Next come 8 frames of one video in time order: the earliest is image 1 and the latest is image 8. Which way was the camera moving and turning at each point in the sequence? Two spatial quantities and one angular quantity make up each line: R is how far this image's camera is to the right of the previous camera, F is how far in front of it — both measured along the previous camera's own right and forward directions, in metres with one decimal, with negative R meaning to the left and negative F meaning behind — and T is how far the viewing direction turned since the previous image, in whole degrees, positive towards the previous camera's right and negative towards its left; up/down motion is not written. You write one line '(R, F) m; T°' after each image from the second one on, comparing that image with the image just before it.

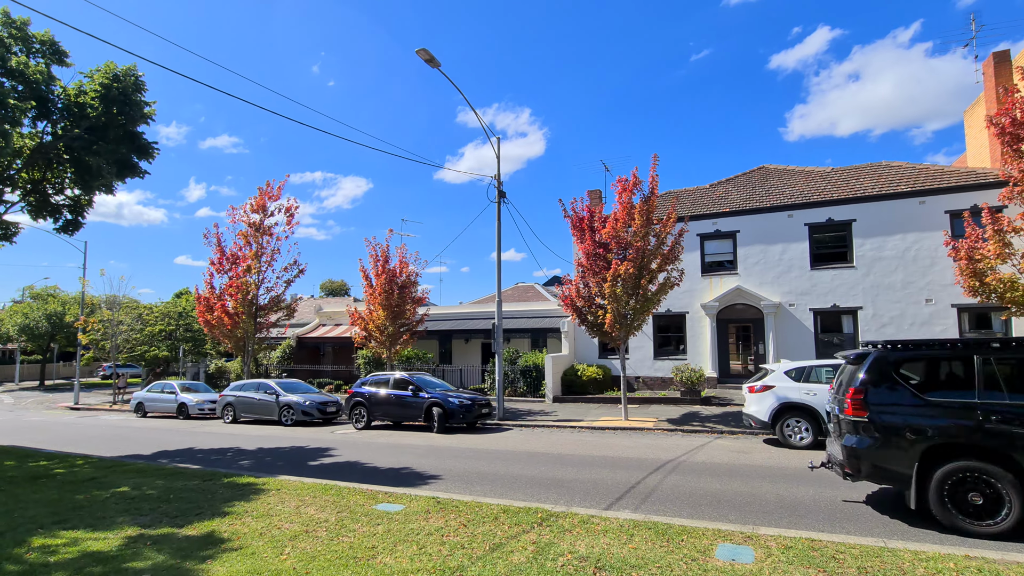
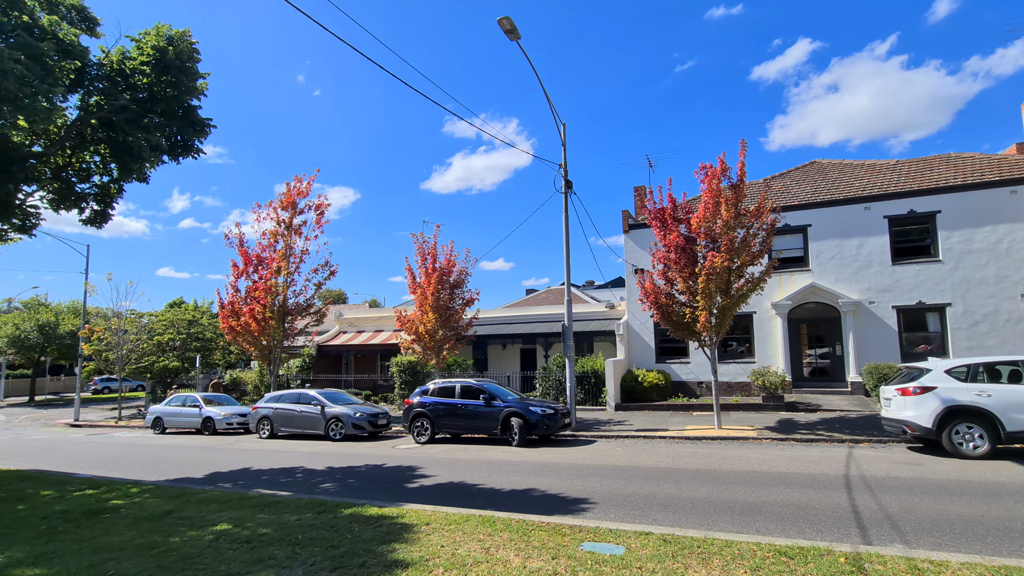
(-2.4, +1.4) m; +1°
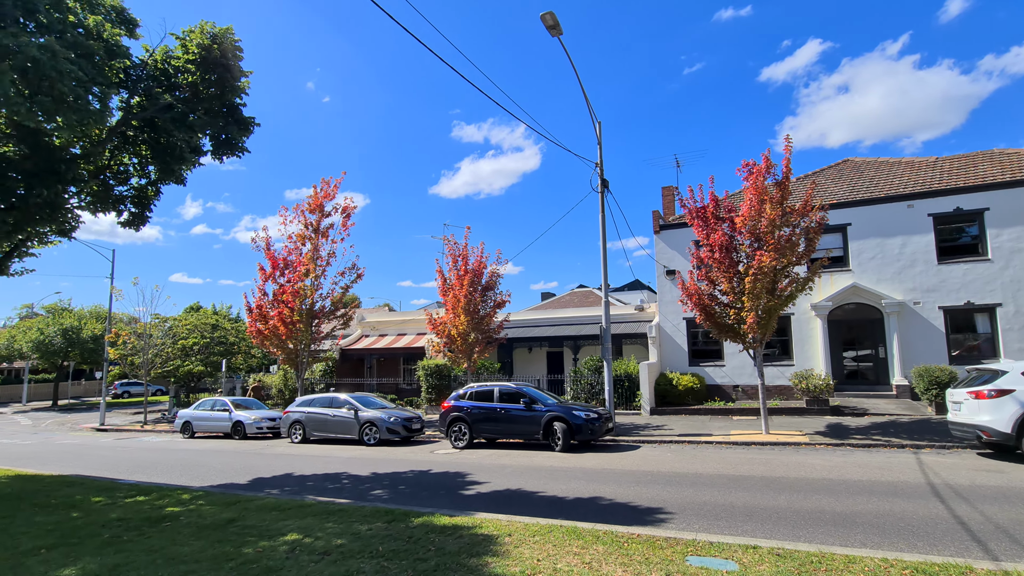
(-0.8, +0.3) m; -1°
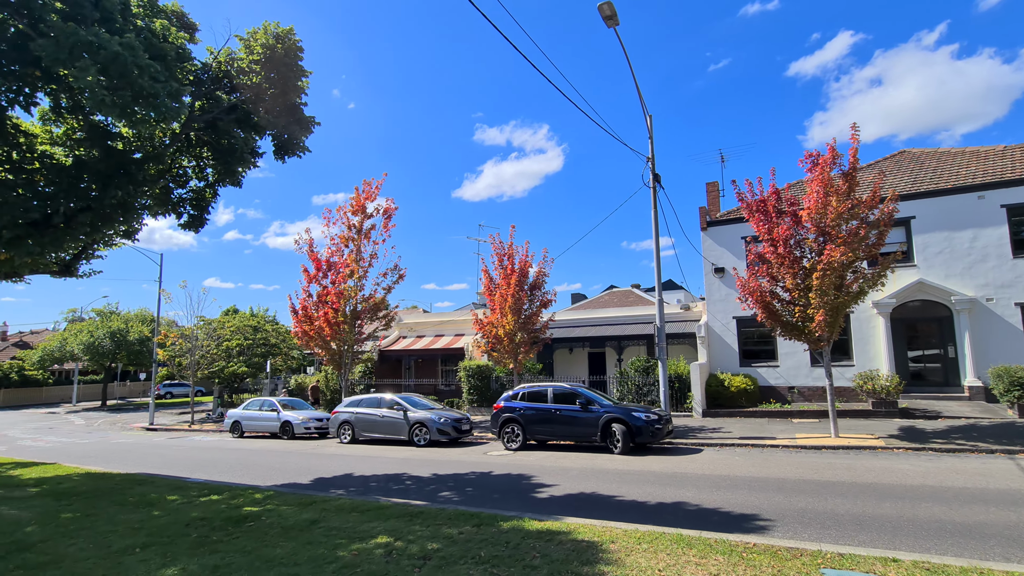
(-0.8, +0.2) m; -3°
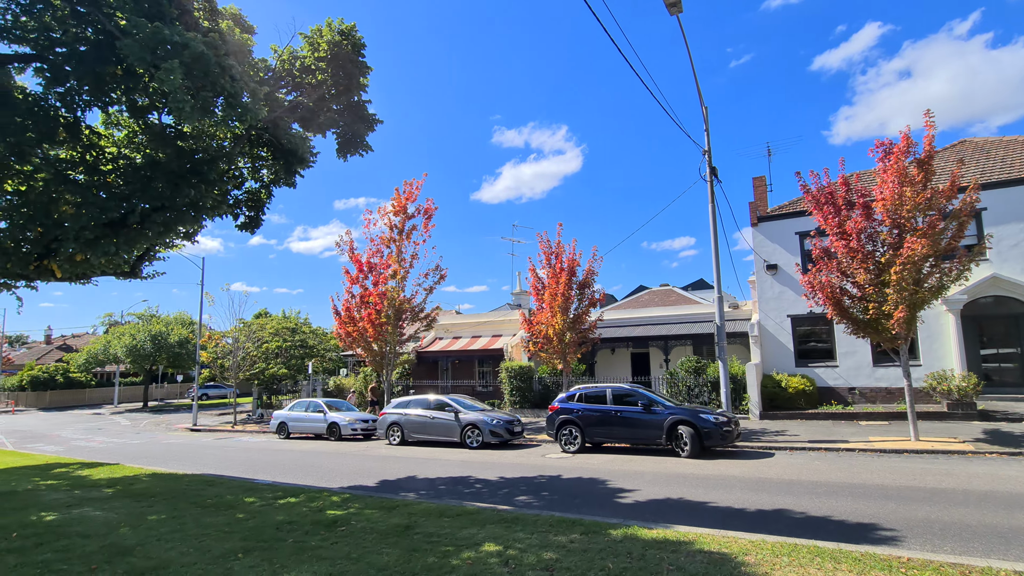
(-0.9, +0.3) m; -2°
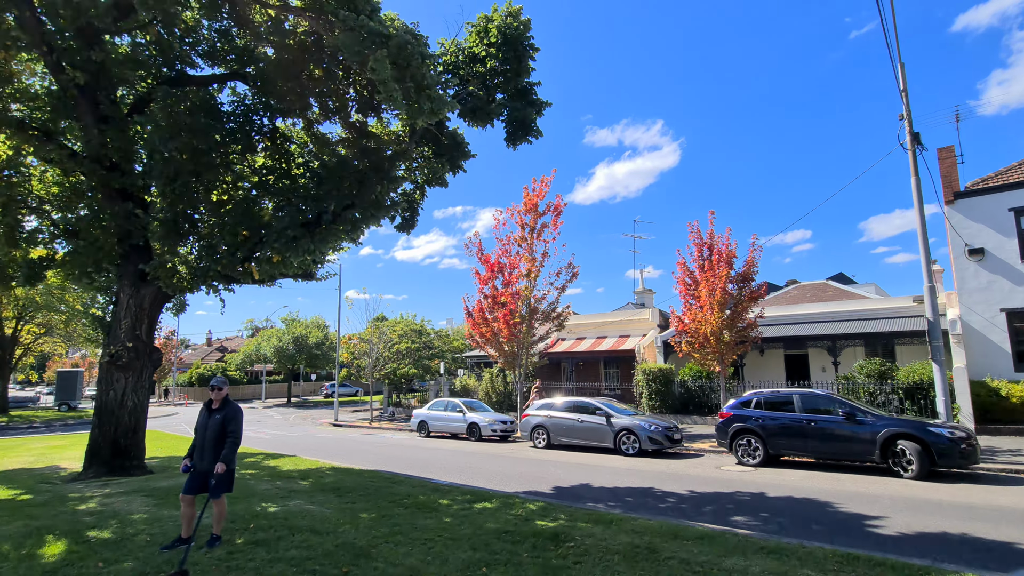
(-1.6, +0.5) m; -11°
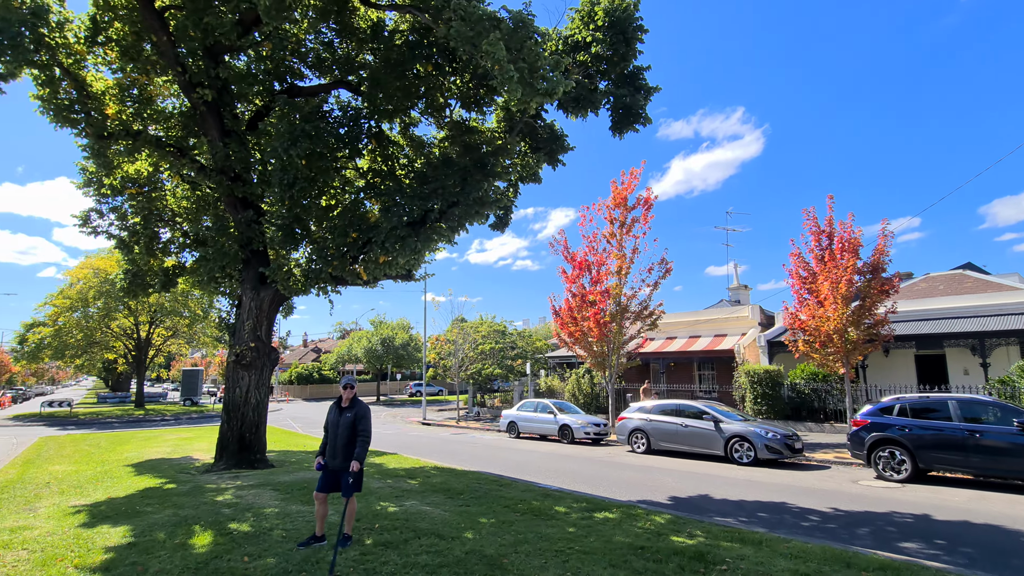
(-0.6, +0.3) m; -9°
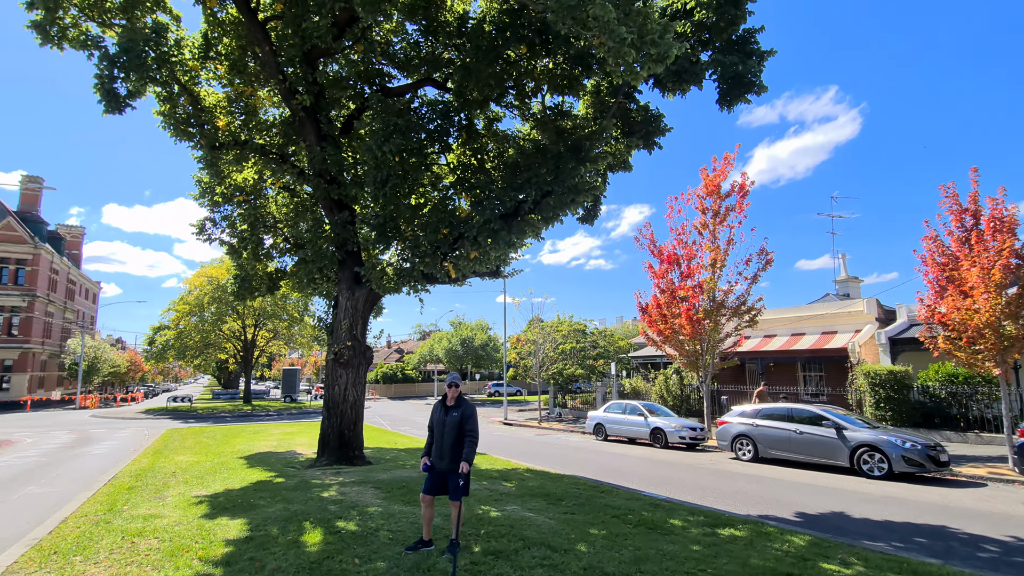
(-0.4, +0.4) m; -9°
